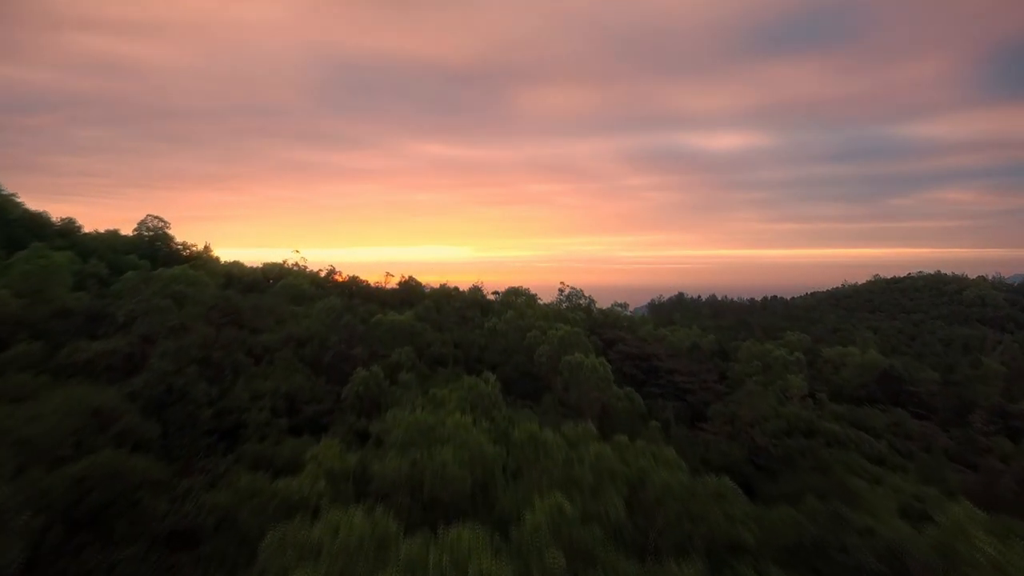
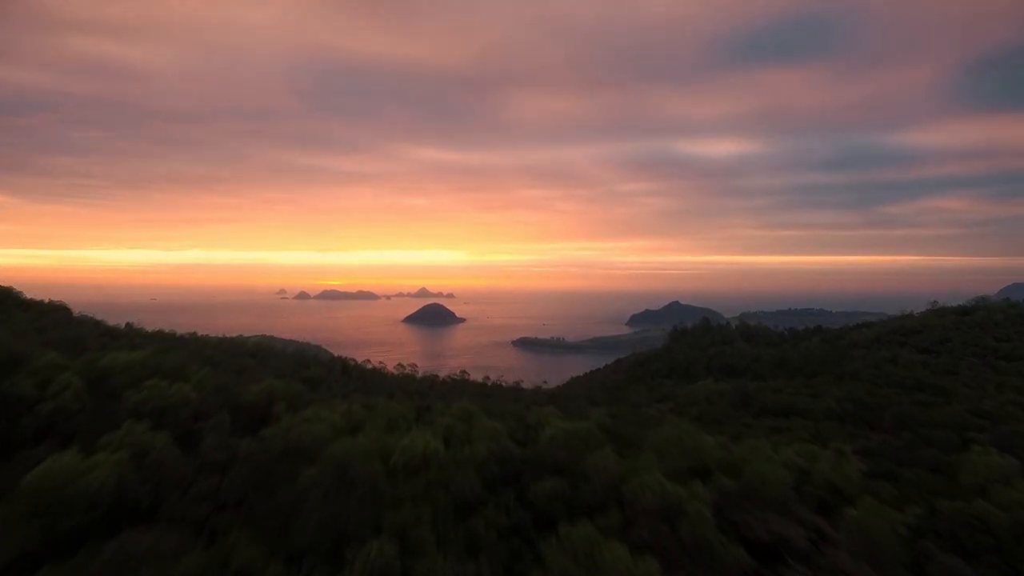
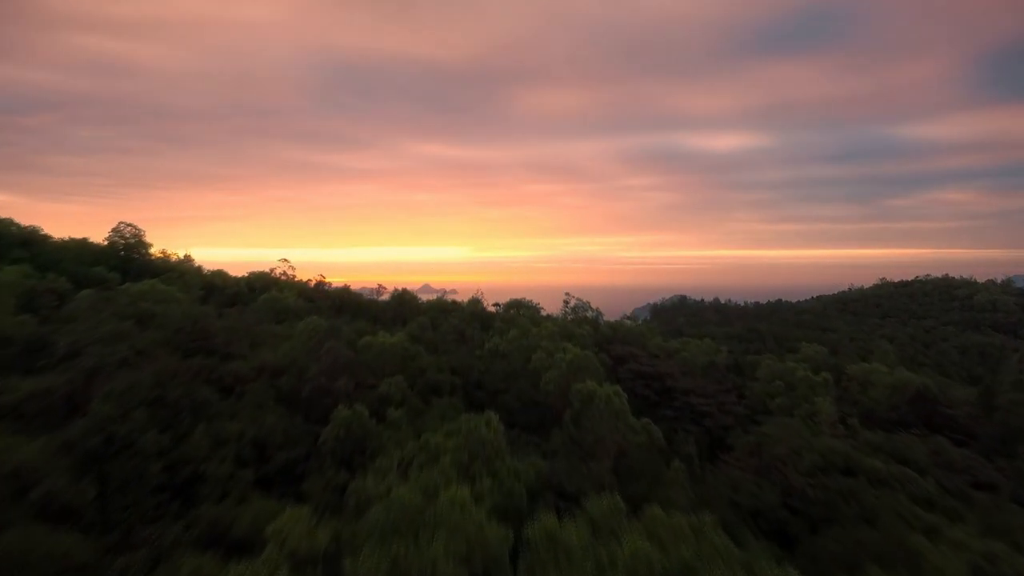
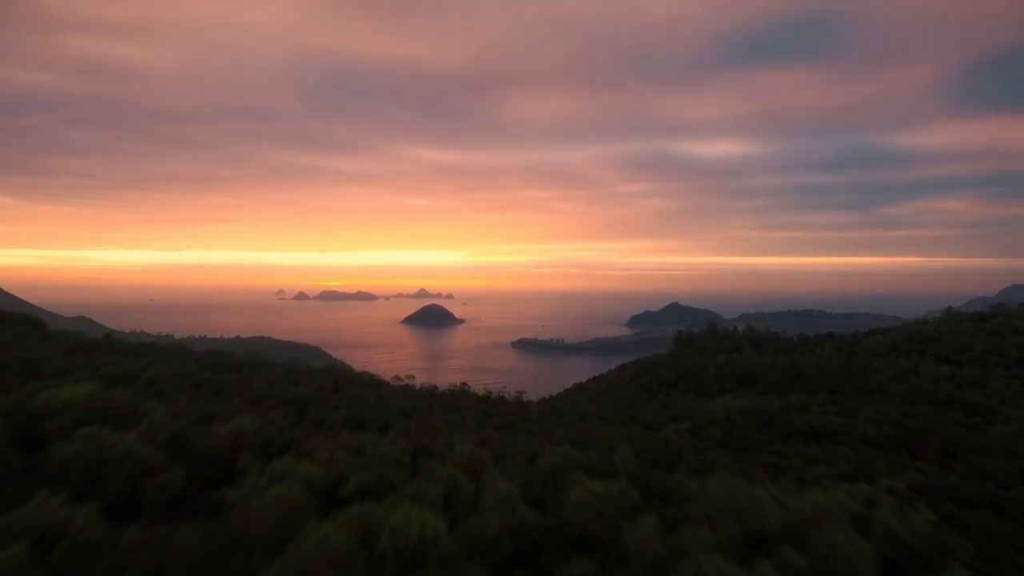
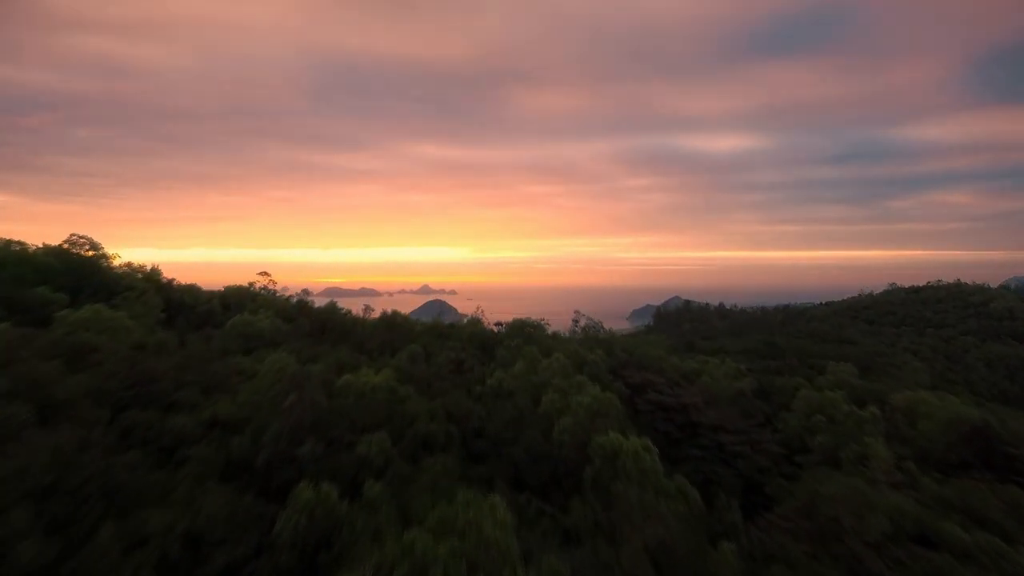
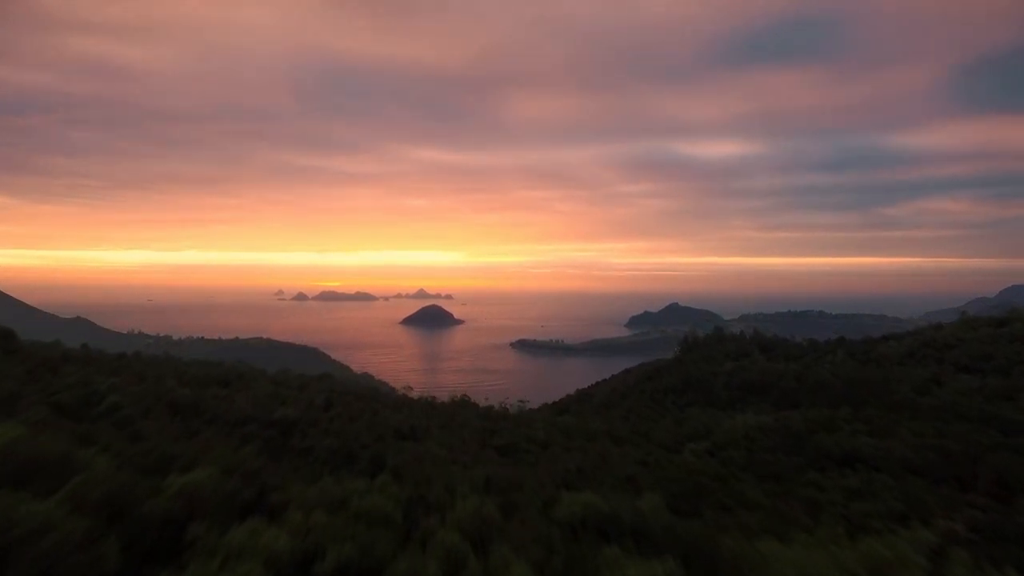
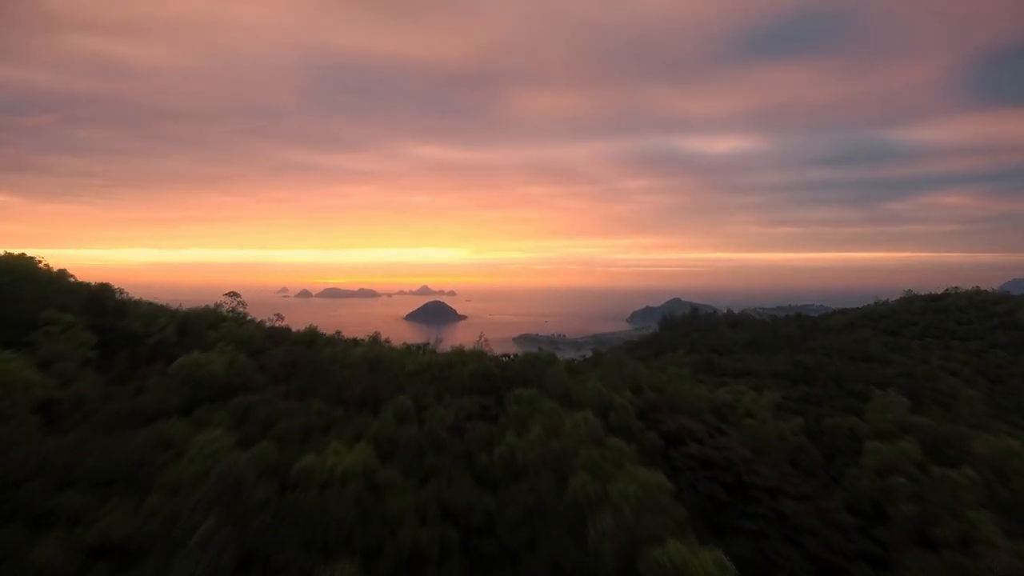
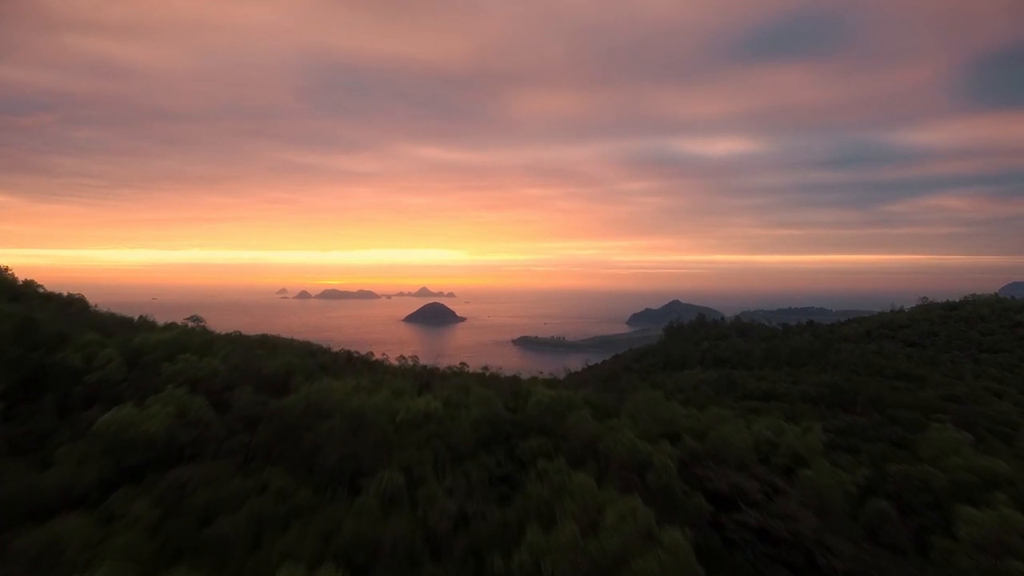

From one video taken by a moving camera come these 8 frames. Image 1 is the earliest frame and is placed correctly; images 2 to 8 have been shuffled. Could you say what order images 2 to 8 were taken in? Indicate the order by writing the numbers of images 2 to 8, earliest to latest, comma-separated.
3, 5, 7, 8, 2, 4, 6
